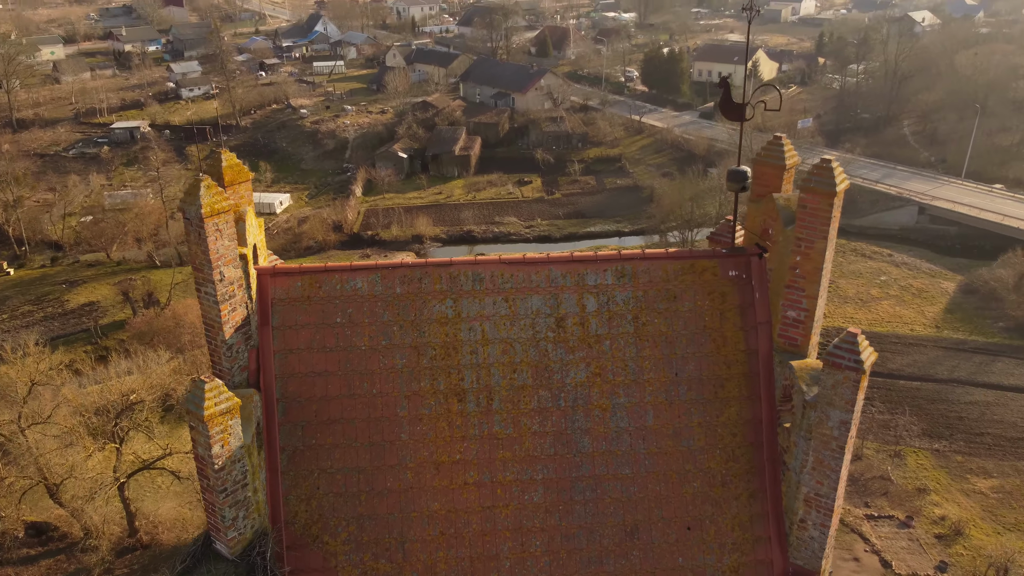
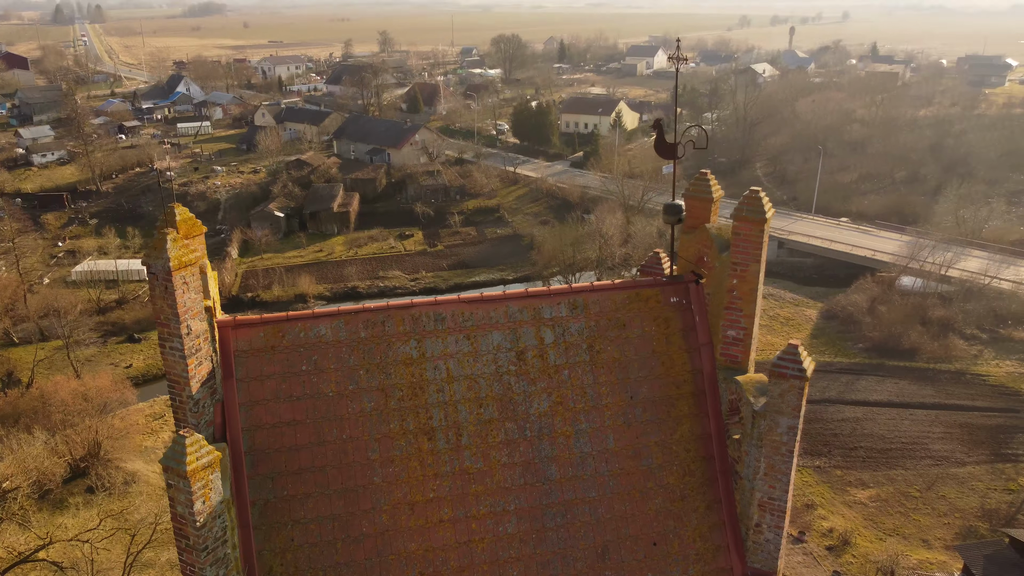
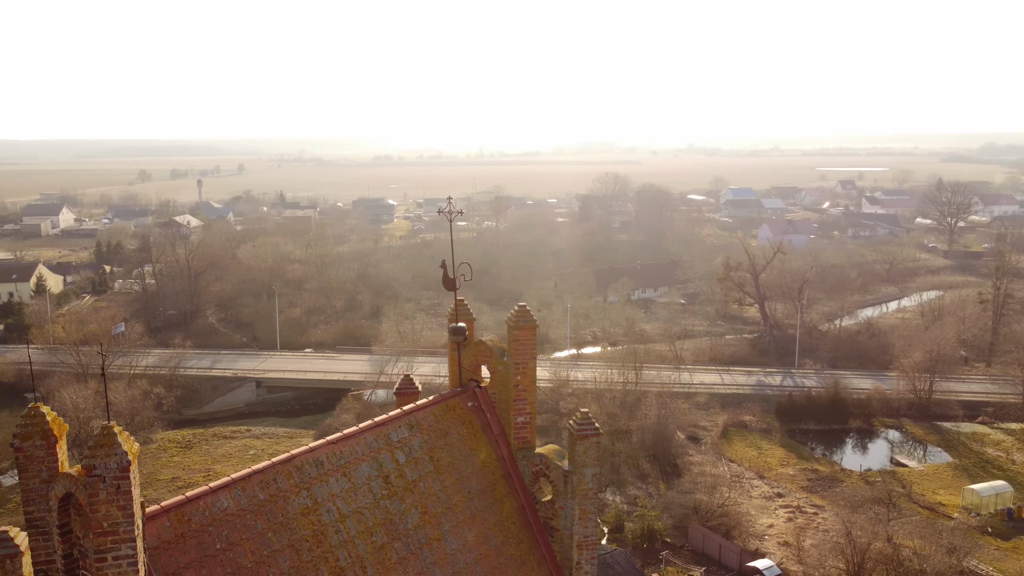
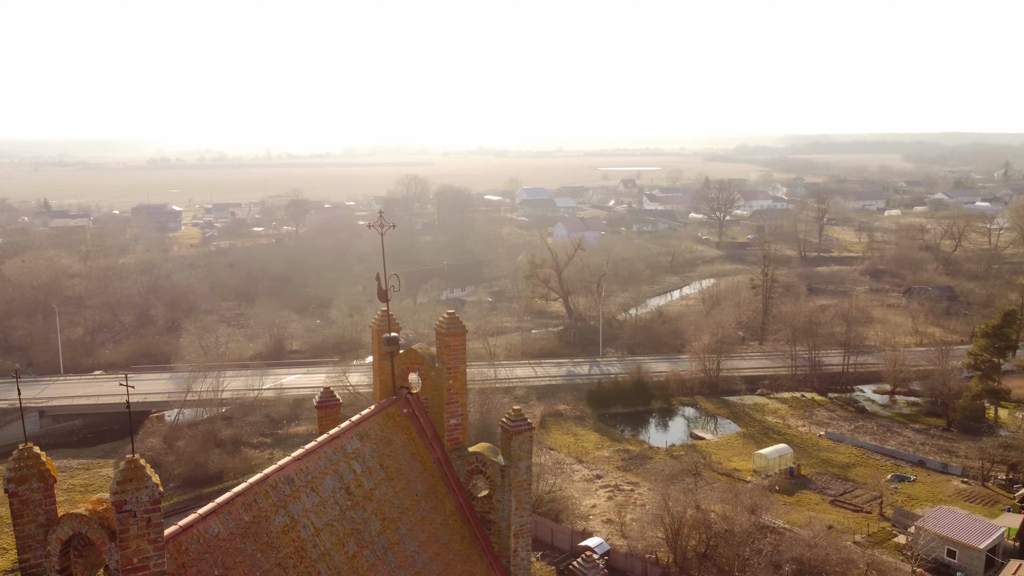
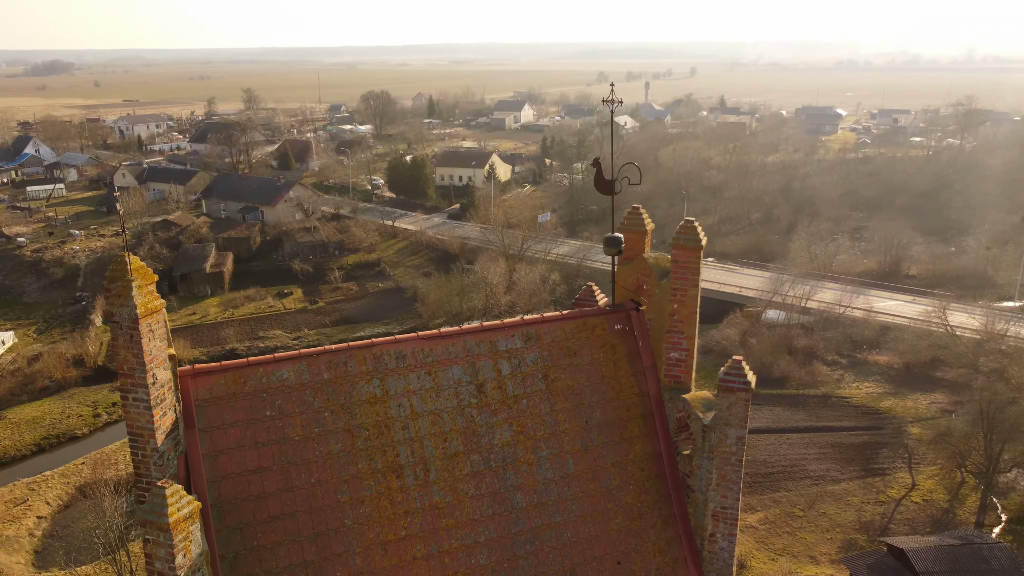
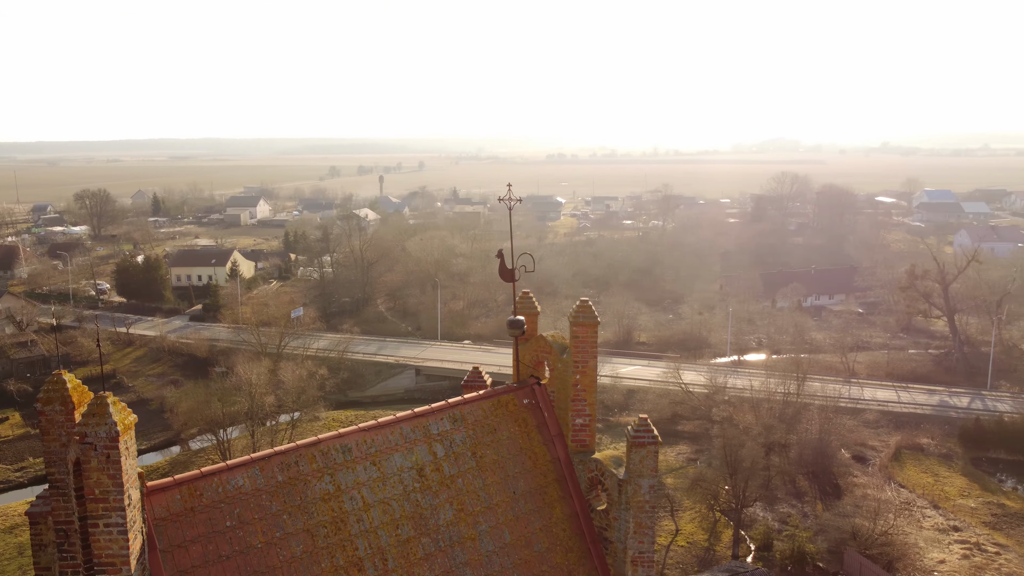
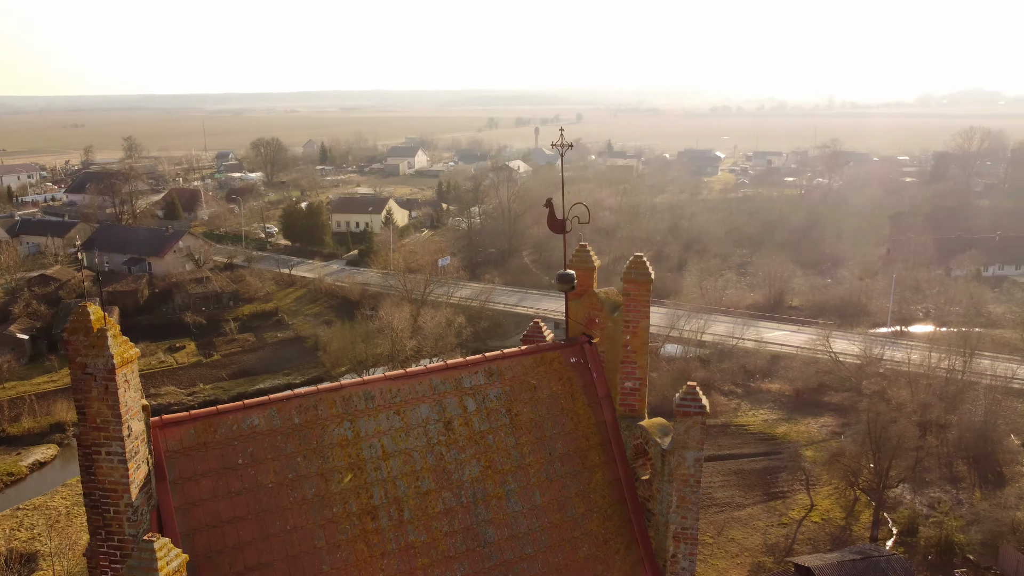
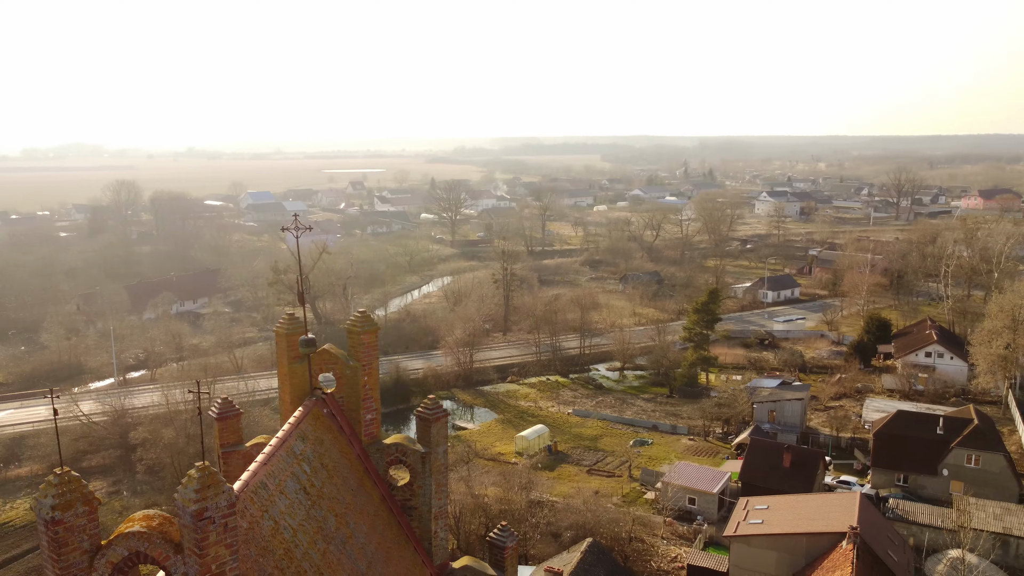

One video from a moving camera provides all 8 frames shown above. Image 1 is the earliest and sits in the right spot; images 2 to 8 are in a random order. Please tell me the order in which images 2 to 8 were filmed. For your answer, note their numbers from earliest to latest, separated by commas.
2, 5, 7, 6, 3, 4, 8
